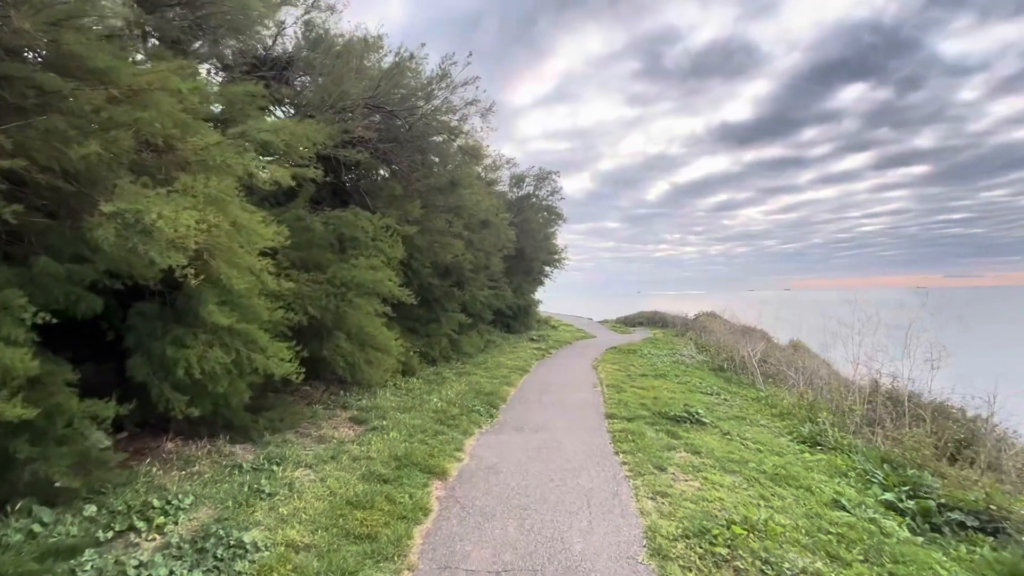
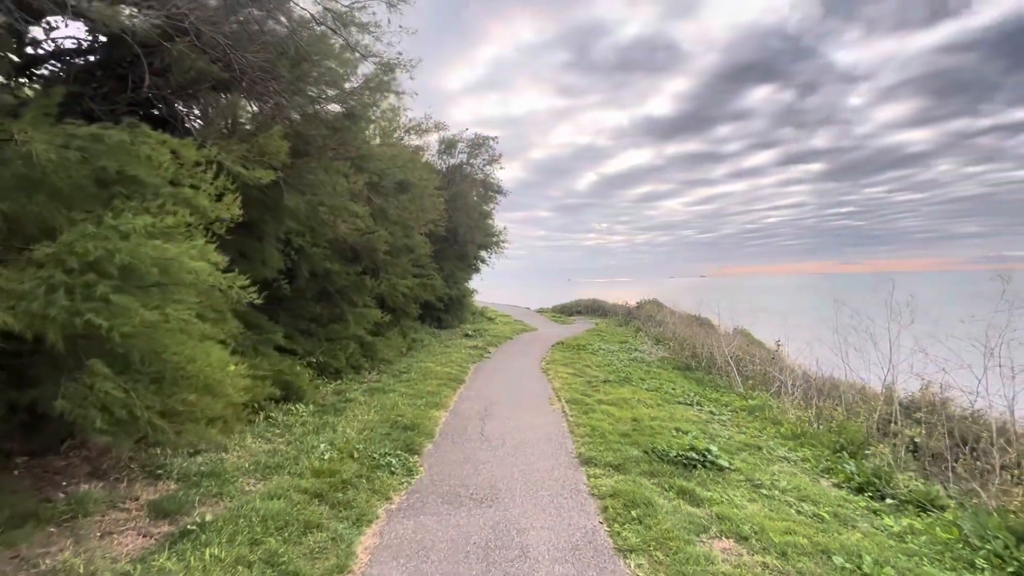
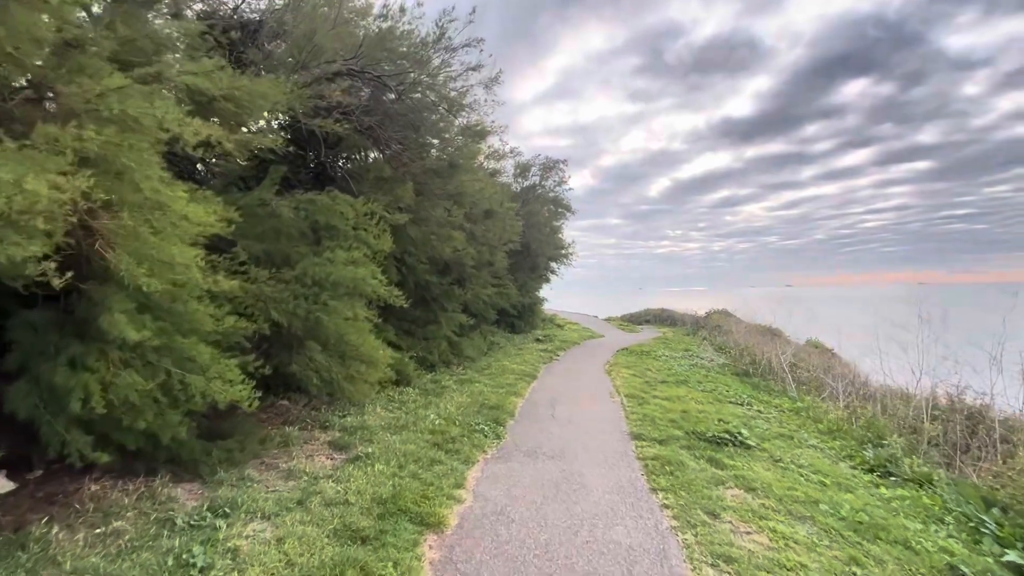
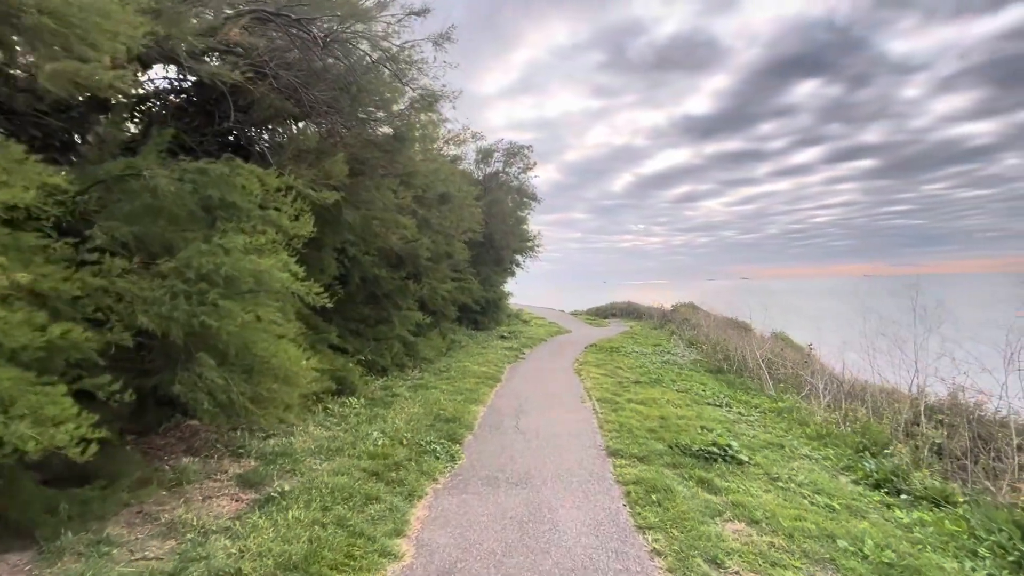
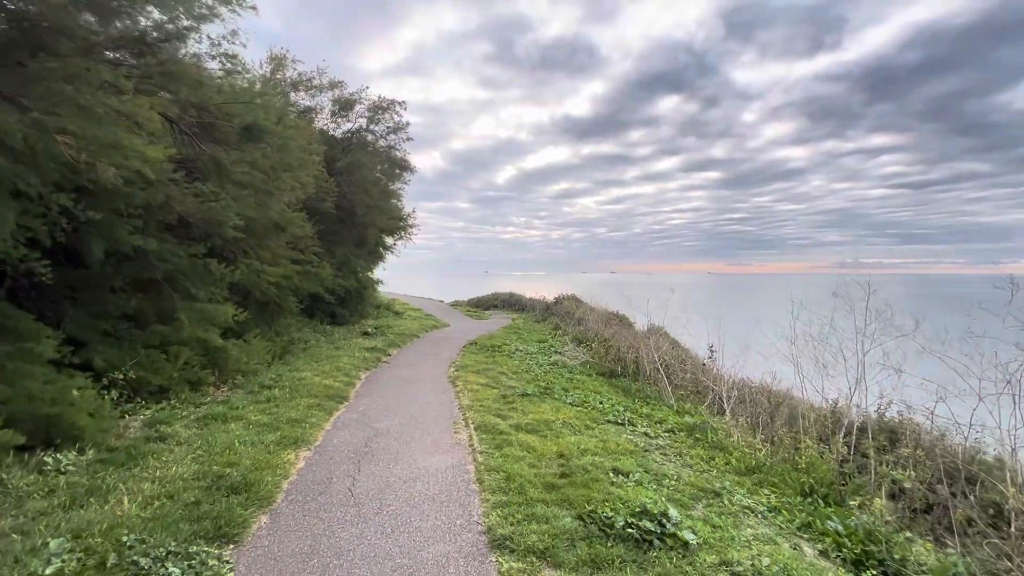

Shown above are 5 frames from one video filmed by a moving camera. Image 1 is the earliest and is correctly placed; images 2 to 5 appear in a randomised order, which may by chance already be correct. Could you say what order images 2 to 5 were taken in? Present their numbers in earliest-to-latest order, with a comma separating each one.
3, 4, 2, 5
